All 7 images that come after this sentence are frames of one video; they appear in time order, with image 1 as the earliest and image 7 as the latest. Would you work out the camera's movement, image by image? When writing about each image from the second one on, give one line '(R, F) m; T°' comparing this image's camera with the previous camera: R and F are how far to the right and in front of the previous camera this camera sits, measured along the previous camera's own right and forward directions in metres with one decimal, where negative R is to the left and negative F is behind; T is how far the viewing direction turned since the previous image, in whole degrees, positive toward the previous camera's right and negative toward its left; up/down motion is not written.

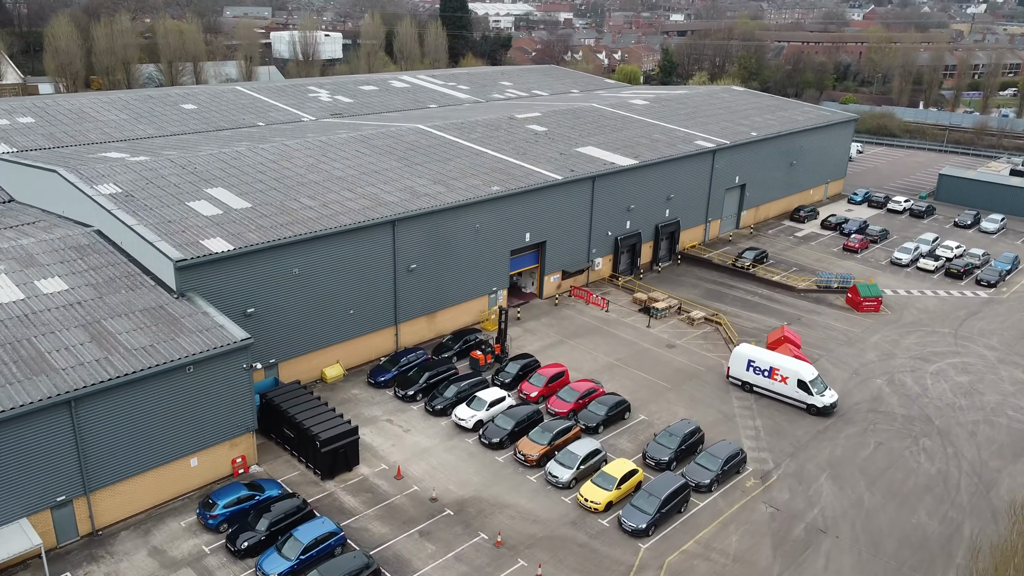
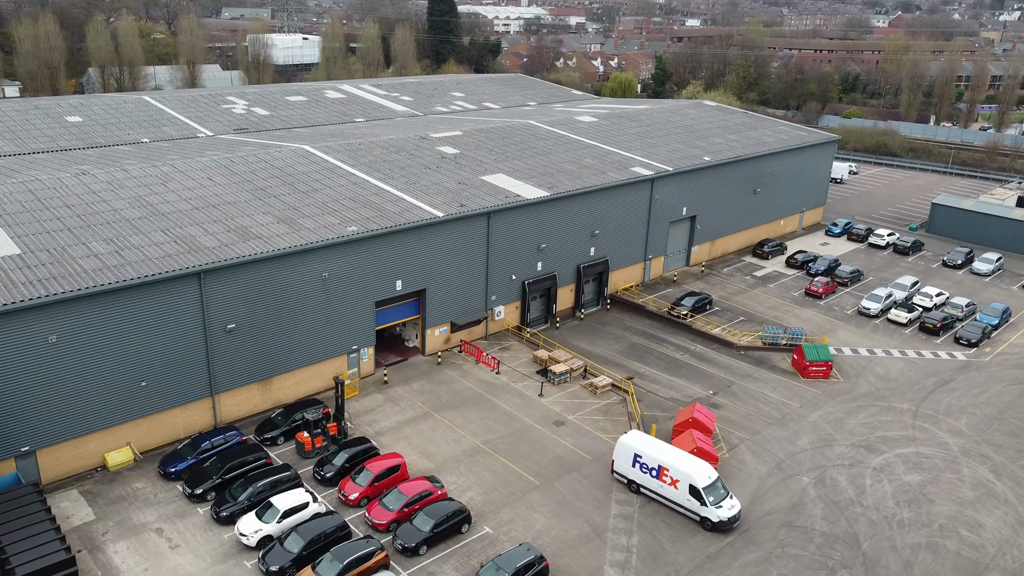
(+6.3, +6.4) m; -2°
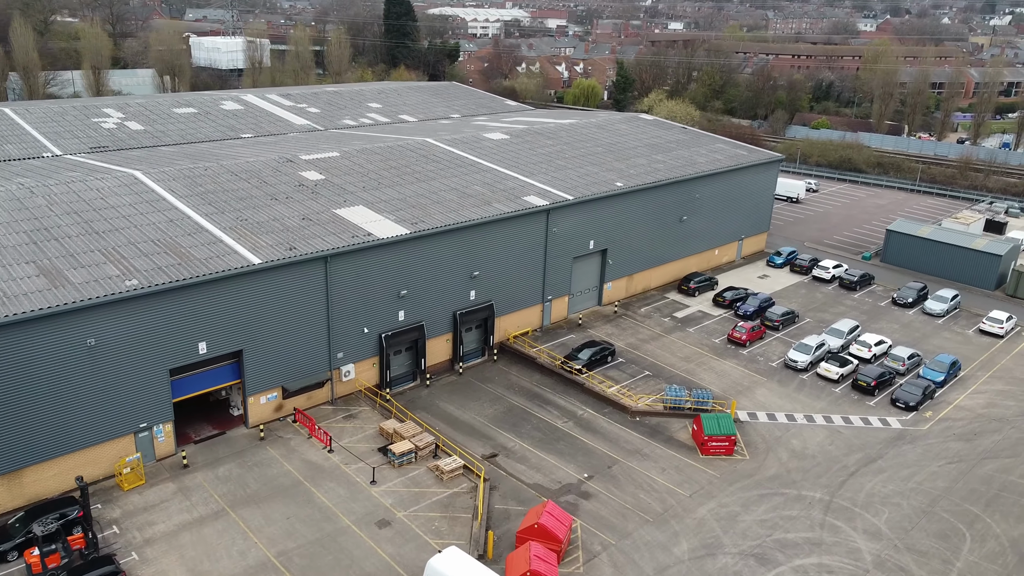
(+5.6, +5.7) m; 0°
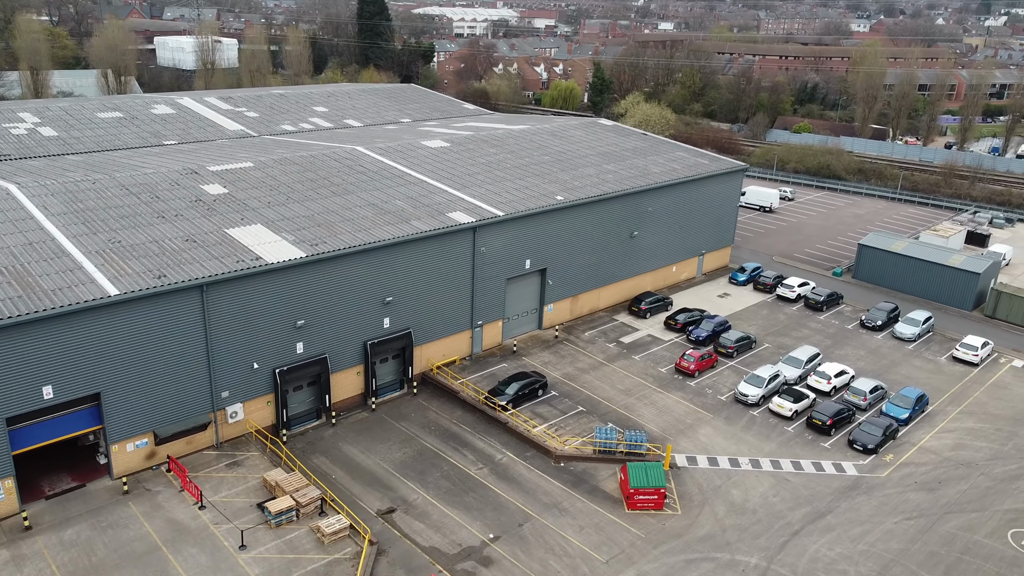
(+3.1, +3.4) m; 0°
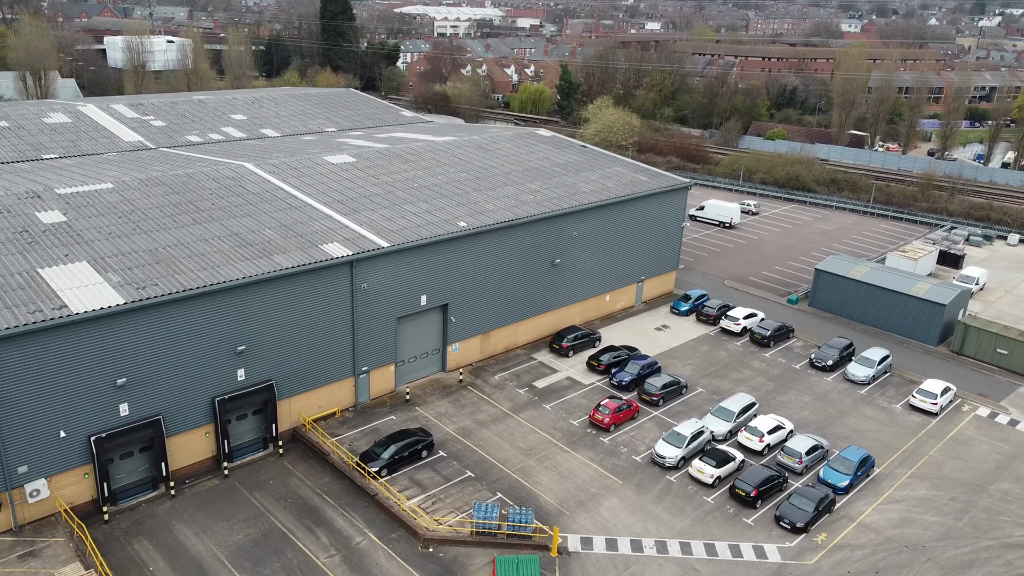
(+4.1, +4.5) m; 0°
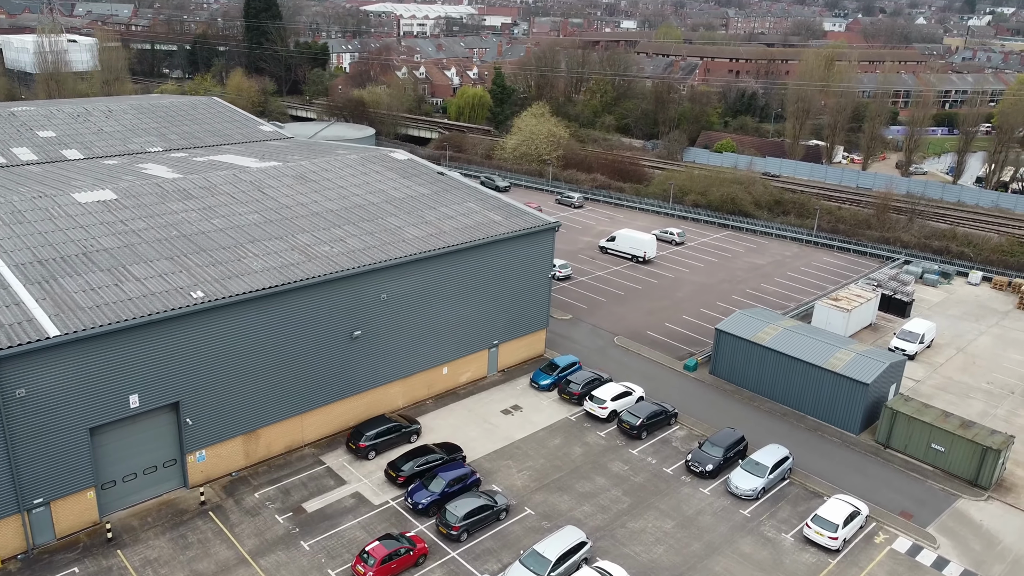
(+7.3, +8.5) m; 0°
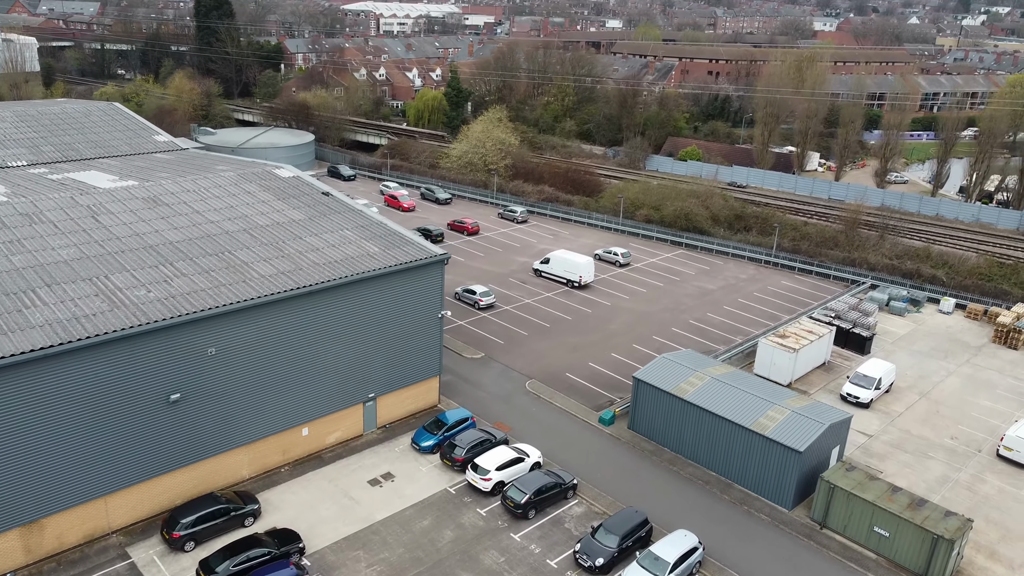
(+4.2, +4.9) m; 0°
